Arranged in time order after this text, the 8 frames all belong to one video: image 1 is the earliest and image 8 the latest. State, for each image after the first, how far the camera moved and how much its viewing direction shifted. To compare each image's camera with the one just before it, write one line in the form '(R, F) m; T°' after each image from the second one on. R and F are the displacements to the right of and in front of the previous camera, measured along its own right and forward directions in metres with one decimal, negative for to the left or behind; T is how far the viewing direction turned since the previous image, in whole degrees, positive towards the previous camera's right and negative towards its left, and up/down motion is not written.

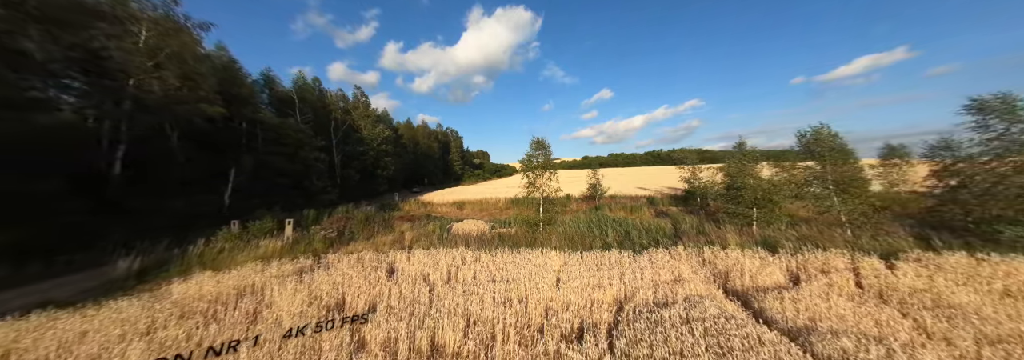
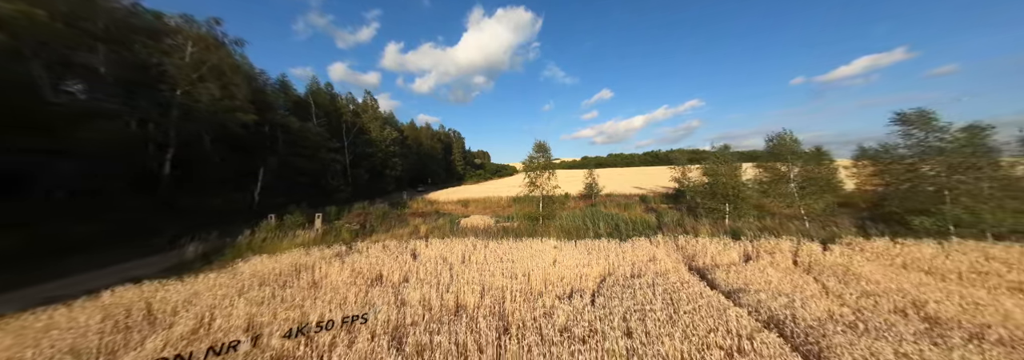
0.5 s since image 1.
(-0.1, -1.3) m; 0°
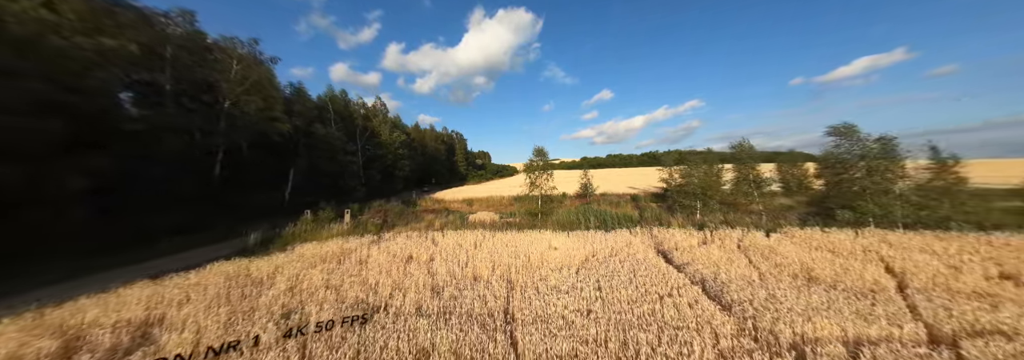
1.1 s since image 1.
(-0.1, -1.8) m; 0°
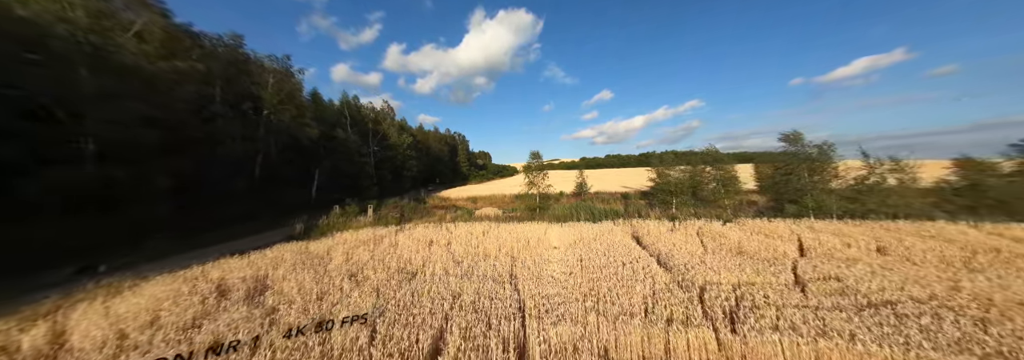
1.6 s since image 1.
(-0.1, -2.0) m; 0°
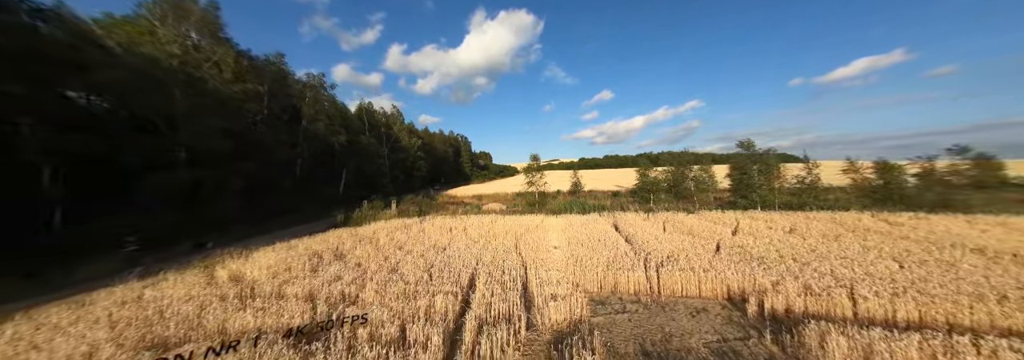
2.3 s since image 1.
(-0.2, -2.6) m; 0°
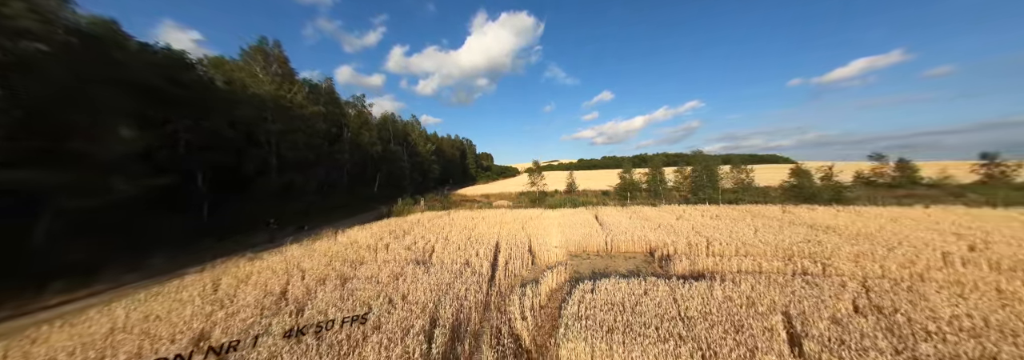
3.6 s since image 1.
(-0.4, -4.2) m; 0°
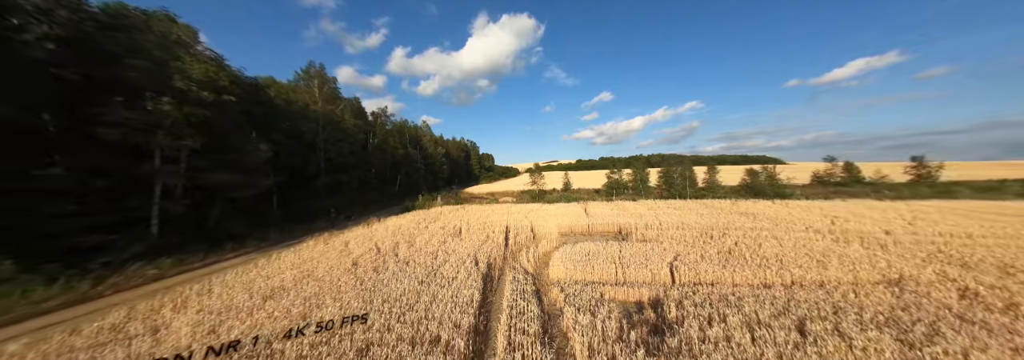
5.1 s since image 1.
(-0.3, -3.7) m; 0°
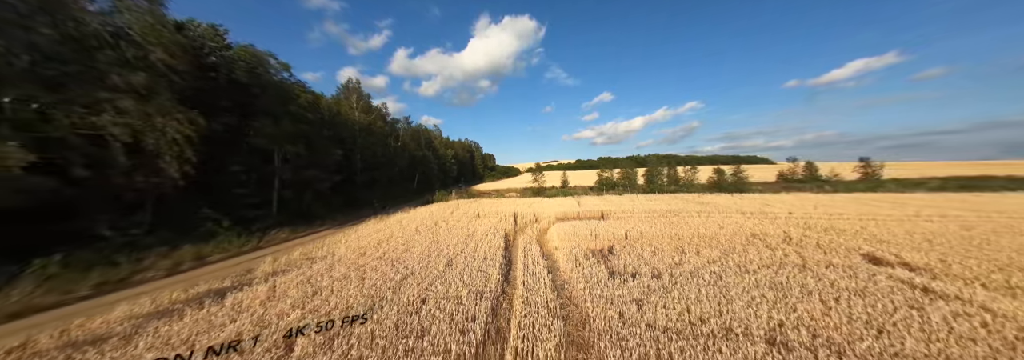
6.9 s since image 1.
(-0.4, -3.9) m; 0°
